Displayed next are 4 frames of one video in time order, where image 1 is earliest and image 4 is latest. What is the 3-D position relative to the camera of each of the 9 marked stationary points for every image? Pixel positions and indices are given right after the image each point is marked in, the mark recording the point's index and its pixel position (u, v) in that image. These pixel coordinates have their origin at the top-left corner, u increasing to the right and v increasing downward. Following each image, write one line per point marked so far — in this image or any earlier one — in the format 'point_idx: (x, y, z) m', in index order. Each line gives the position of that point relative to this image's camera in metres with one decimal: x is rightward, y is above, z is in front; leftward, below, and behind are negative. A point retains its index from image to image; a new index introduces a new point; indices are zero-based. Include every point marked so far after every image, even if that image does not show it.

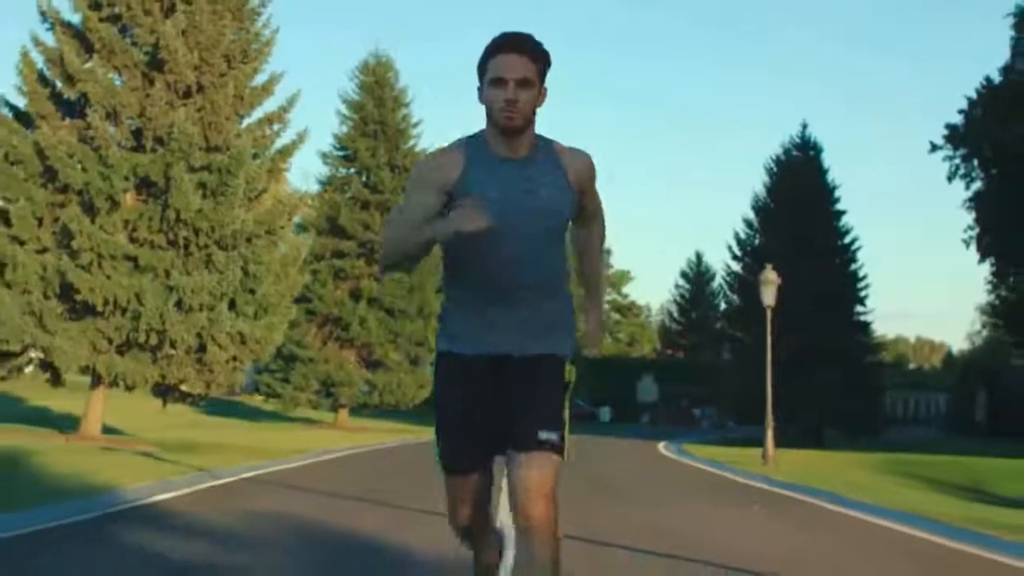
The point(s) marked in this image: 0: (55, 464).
0: (-5.7, -2.3, +19.1) m
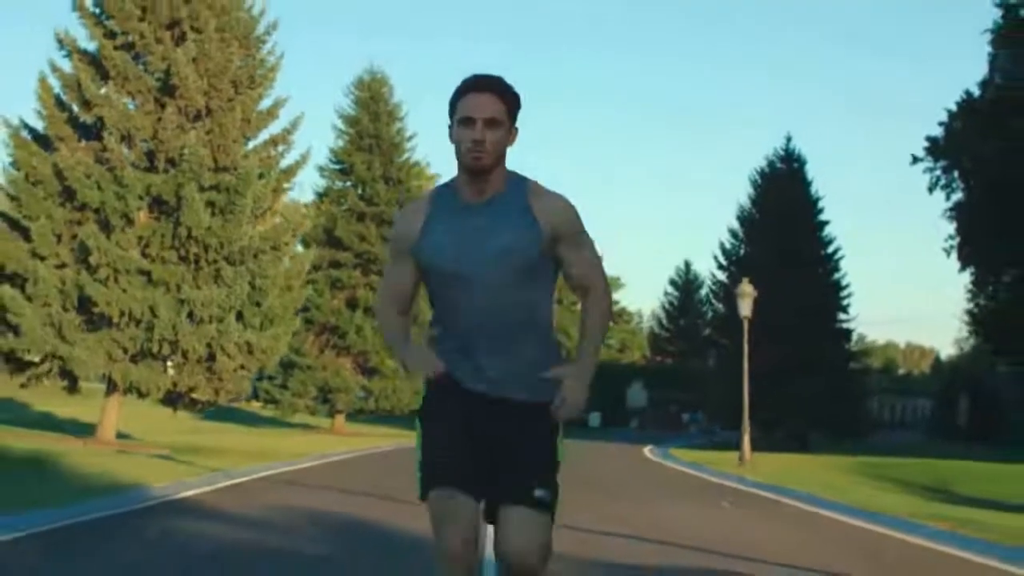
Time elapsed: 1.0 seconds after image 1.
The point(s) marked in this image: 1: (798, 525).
0: (-5.9, -2.5, +20.6) m
1: (+3.7, -2.9, +18.8) m
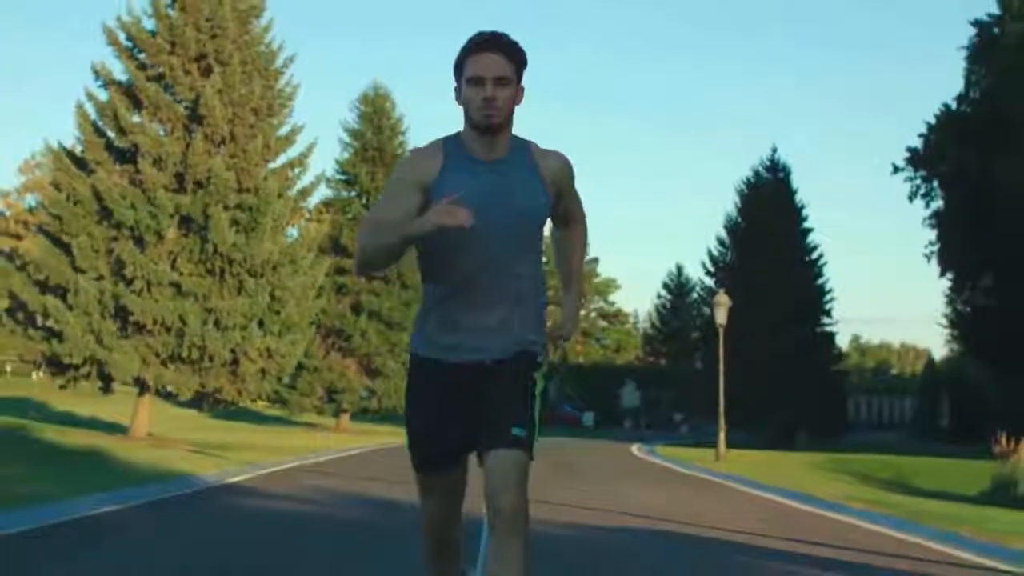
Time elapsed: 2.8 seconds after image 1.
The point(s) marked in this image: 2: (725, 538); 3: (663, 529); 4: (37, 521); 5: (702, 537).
0: (-5.9, -2.7, +23.2) m
1: (+3.7, -3.1, +21.4) m
2: (+2.2, -2.6, +15.5) m
3: (+1.7, -2.6, +16.3) m
4: (-5.1, -2.5, +15.9) m
5: (+2.0, -2.6, +15.5) m
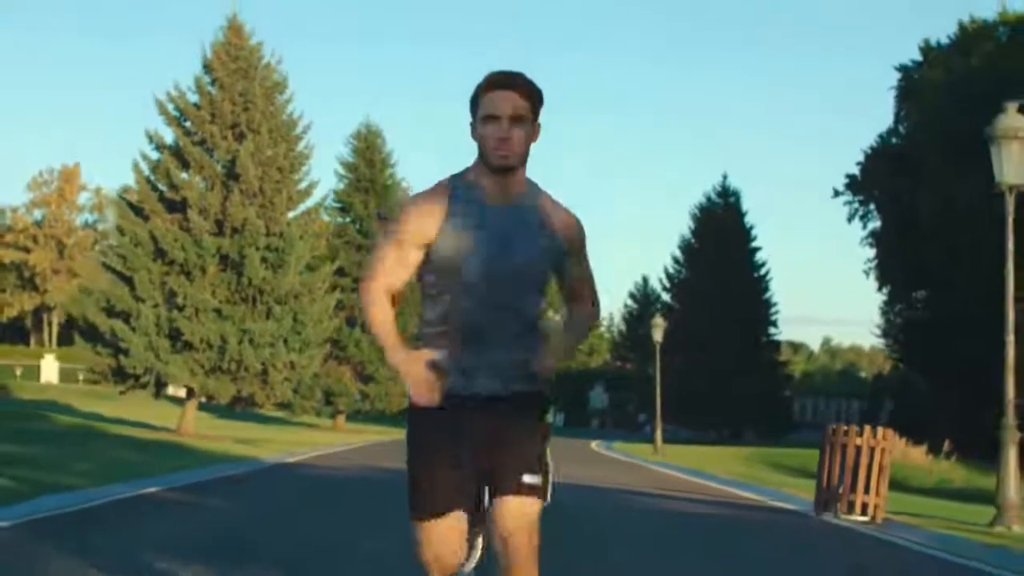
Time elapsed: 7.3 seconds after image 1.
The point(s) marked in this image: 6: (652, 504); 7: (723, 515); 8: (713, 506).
0: (-6.4, -3.2, +29.8) m
1: (+3.2, -3.7, +28.2) m
2: (+1.9, -3.1, +22.3) m
3: (+1.3, -3.2, +23.1) m
4: (-5.5, -3.1, +22.6) m
5: (+1.6, -3.1, +22.2) m
6: (+1.9, -3.0, +20.0) m
7: (+2.8, -2.9, +18.7) m
8: (+2.8, -3.0, +19.9) m
